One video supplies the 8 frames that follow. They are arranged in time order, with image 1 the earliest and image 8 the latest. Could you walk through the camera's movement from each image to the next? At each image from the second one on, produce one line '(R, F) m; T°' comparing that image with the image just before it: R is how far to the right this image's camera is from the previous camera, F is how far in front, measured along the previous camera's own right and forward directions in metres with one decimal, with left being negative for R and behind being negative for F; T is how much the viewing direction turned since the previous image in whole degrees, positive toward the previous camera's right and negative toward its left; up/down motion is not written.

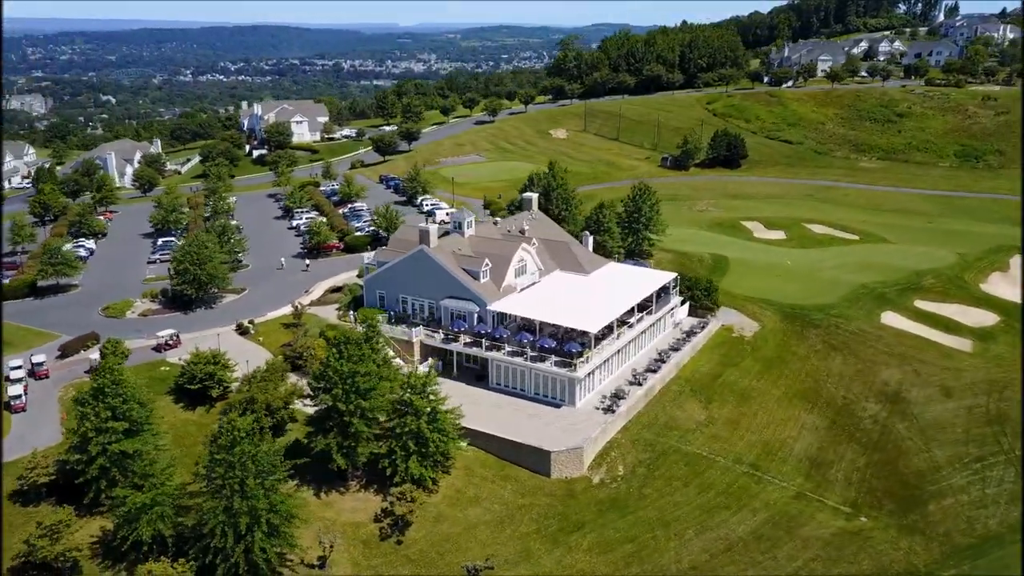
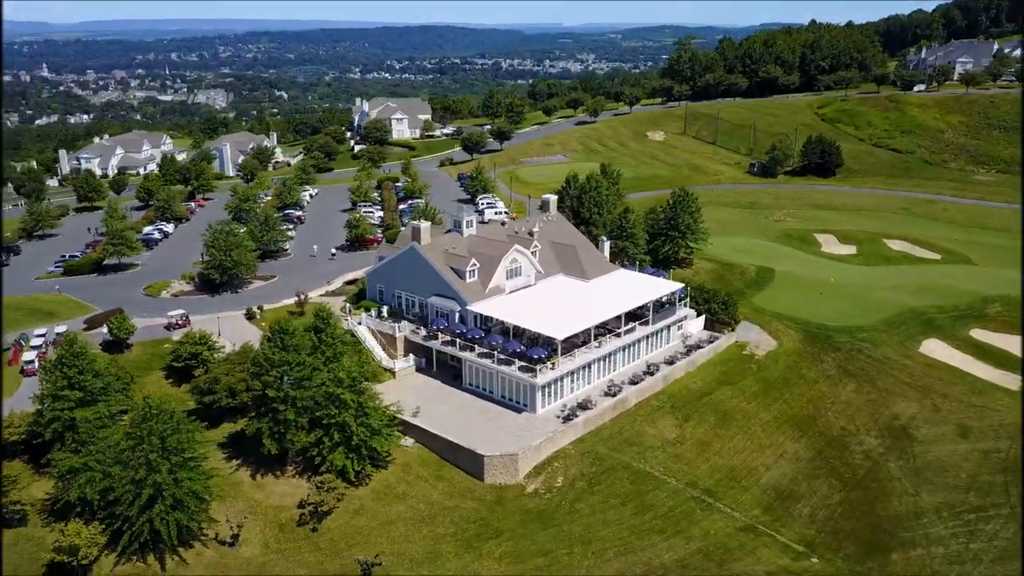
(+8.3, +1.0) m; -10°
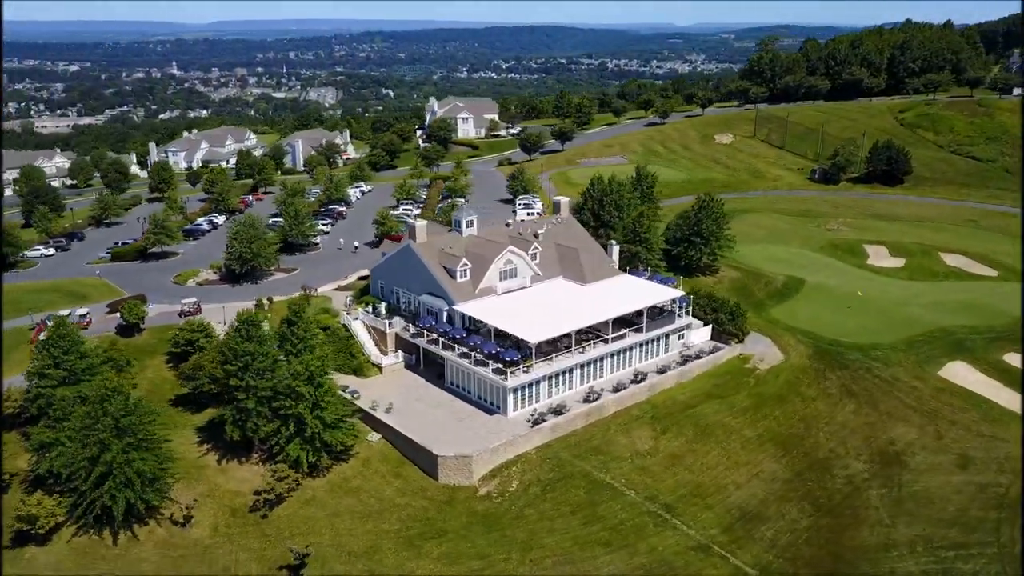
(+5.6, +0.5) m; -7°
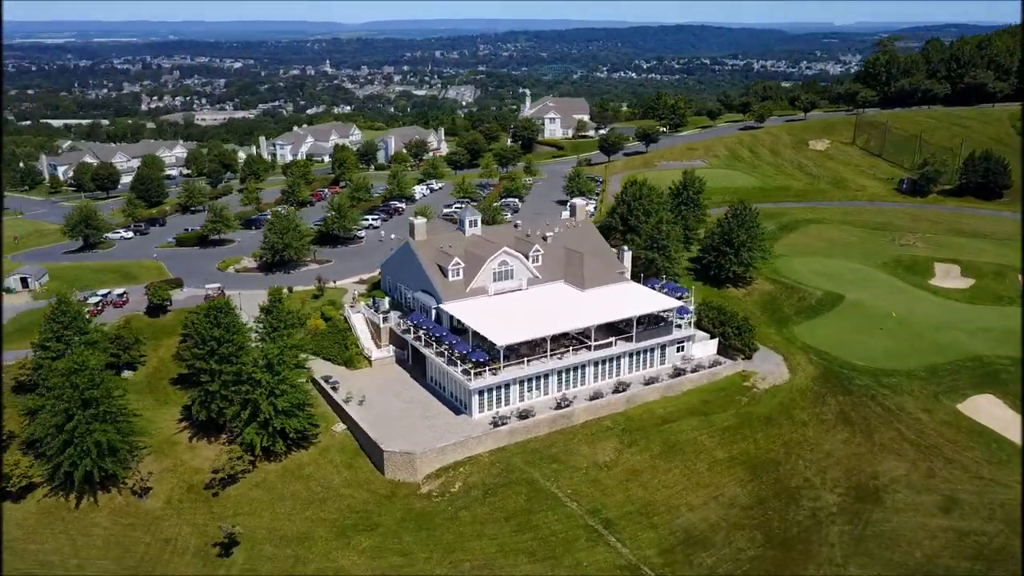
(+7.2, +0.8) m; -9°
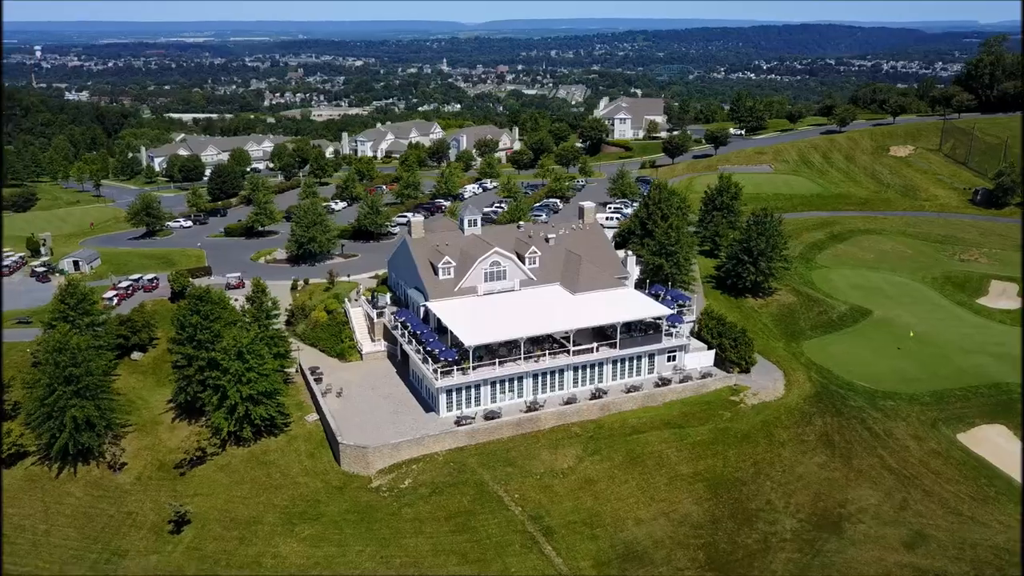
(+6.1, +0.5) m; -7°
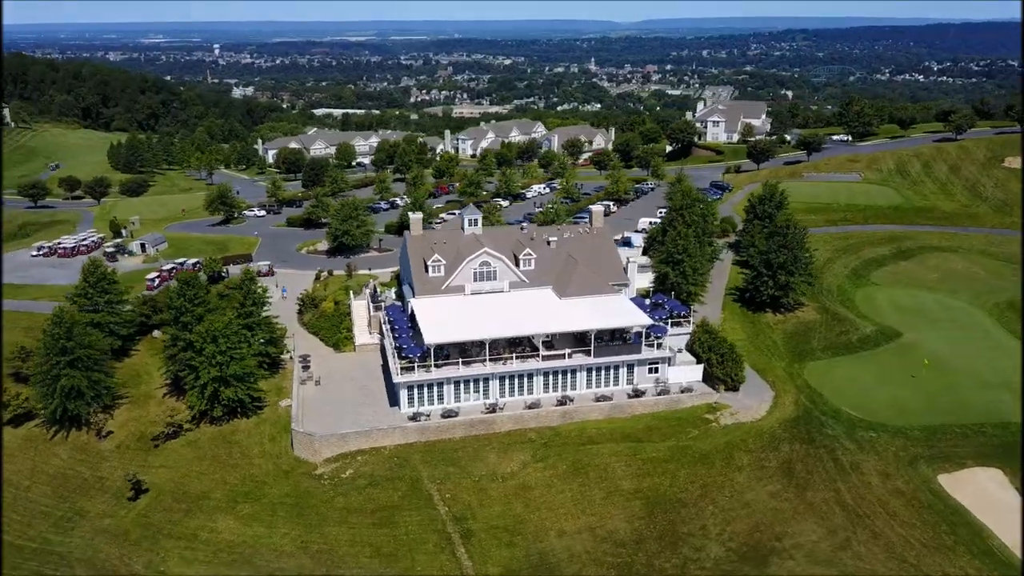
(+7.9, +0.8) m; -10°
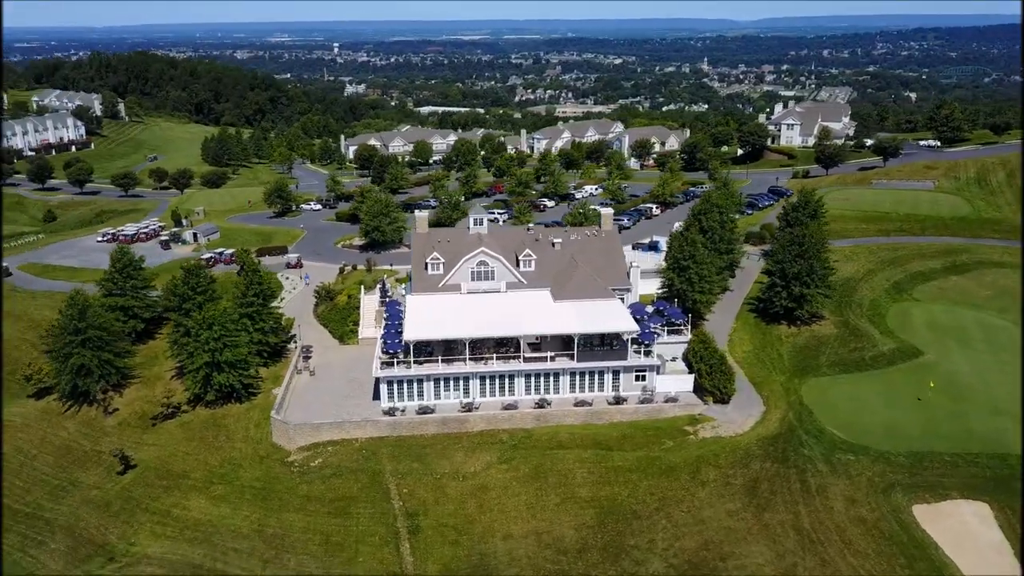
(+5.6, +0.4) m; -7°
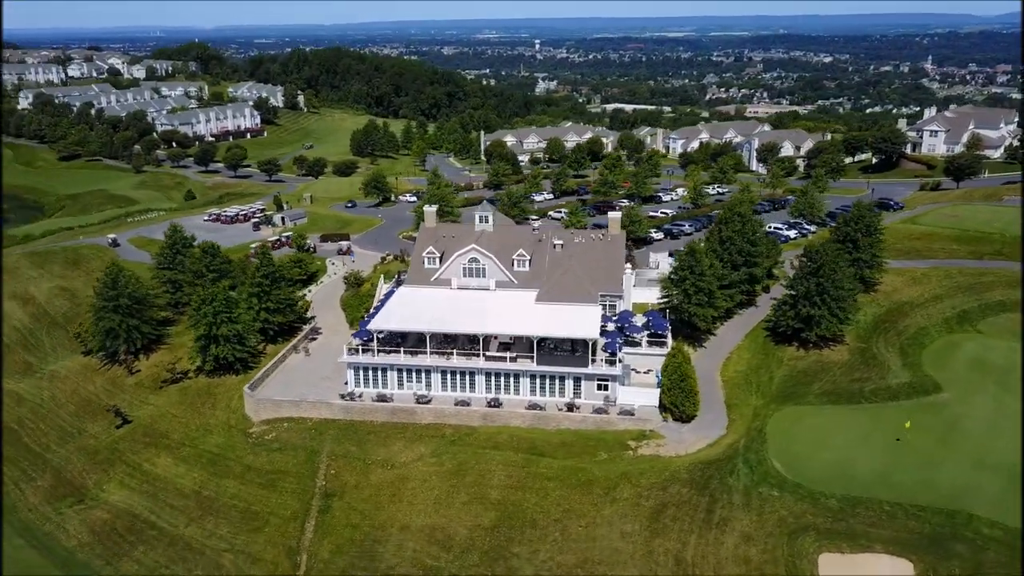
(+10.4, +1.1) m; -13°
